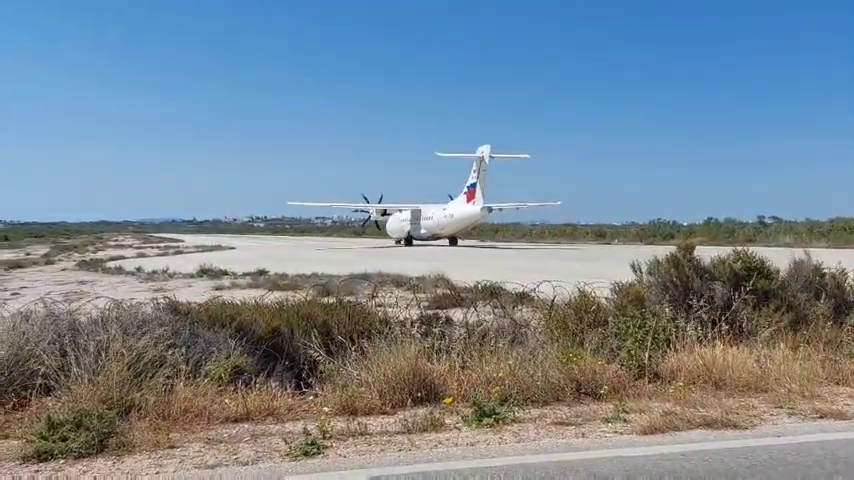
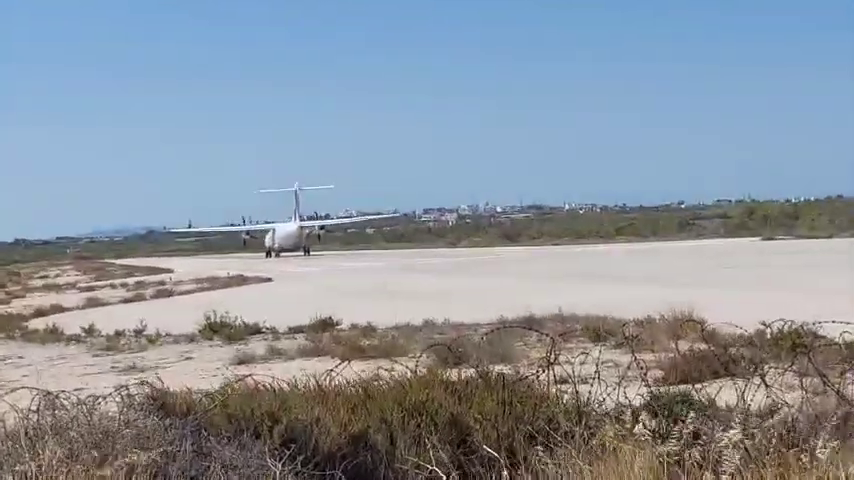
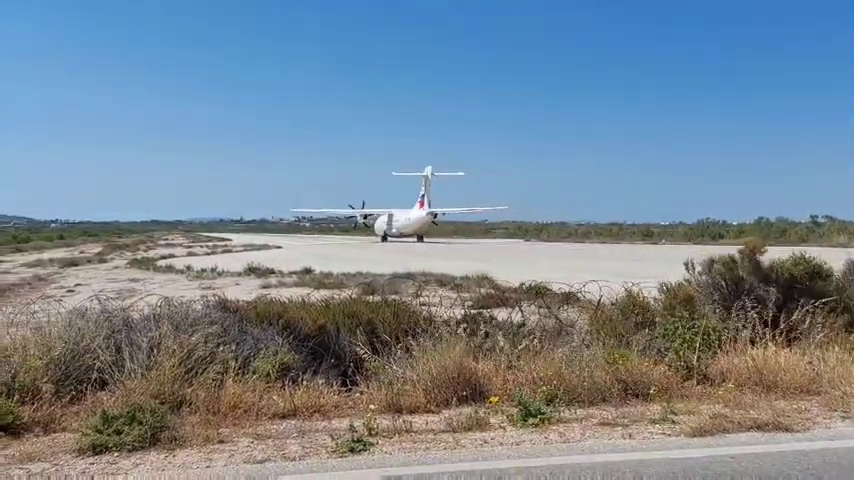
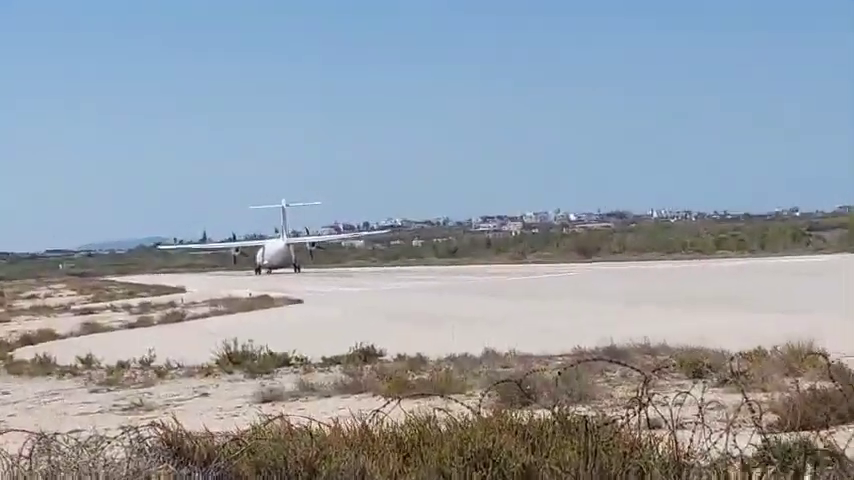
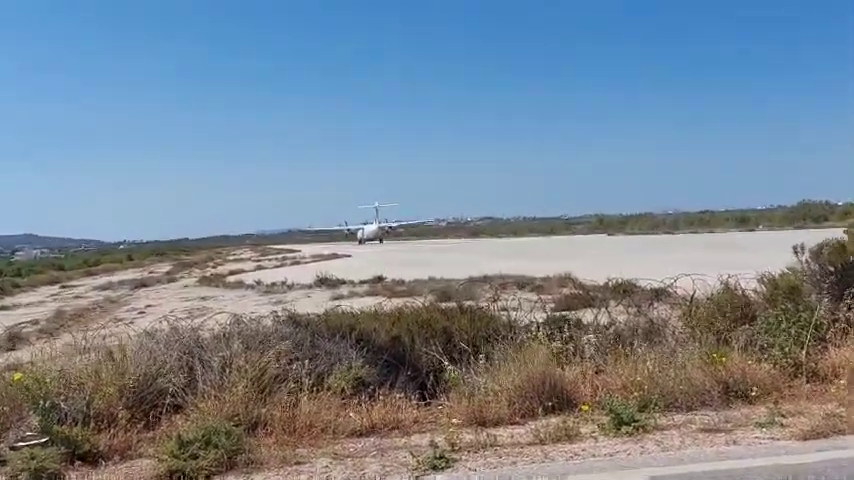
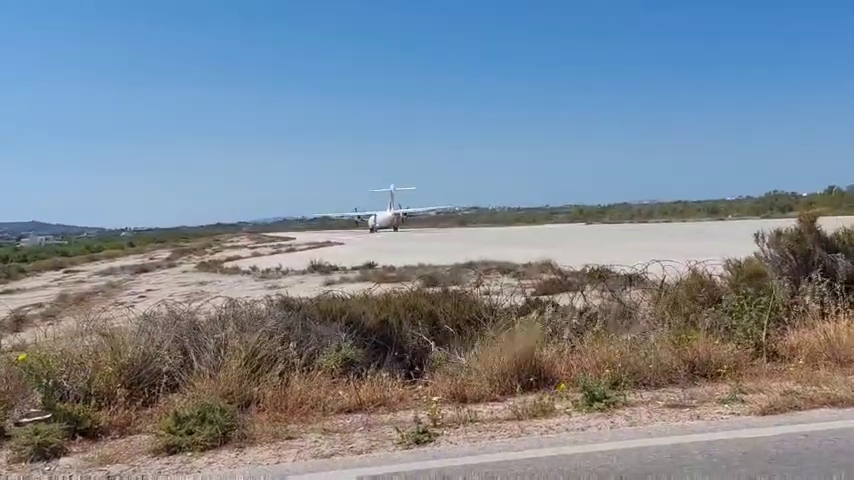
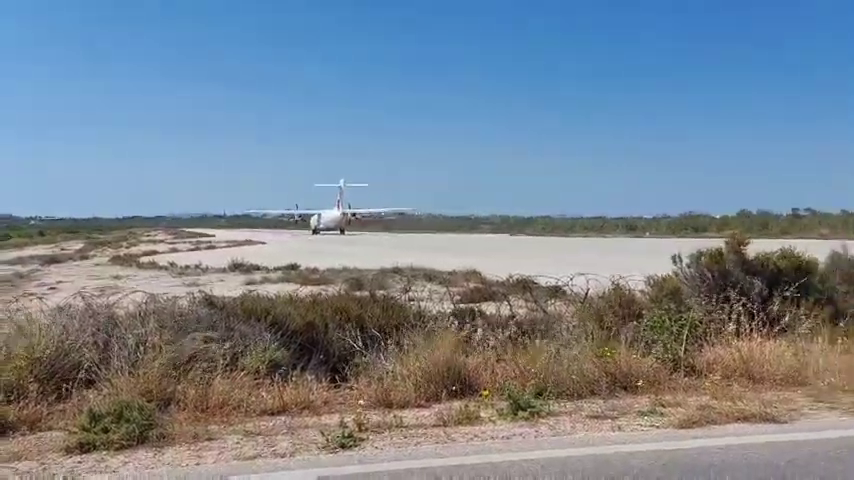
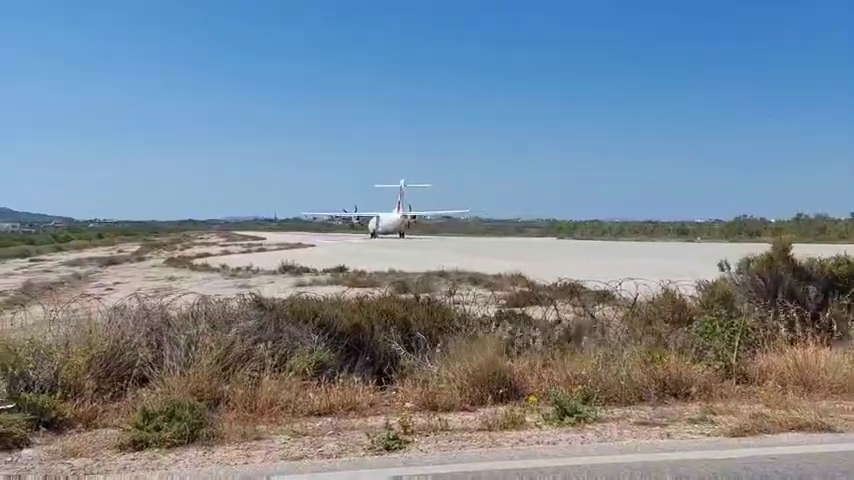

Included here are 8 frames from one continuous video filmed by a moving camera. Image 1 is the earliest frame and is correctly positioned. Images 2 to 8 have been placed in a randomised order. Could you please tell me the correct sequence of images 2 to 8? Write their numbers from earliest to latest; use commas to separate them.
3, 8, 7, 6, 5, 2, 4
